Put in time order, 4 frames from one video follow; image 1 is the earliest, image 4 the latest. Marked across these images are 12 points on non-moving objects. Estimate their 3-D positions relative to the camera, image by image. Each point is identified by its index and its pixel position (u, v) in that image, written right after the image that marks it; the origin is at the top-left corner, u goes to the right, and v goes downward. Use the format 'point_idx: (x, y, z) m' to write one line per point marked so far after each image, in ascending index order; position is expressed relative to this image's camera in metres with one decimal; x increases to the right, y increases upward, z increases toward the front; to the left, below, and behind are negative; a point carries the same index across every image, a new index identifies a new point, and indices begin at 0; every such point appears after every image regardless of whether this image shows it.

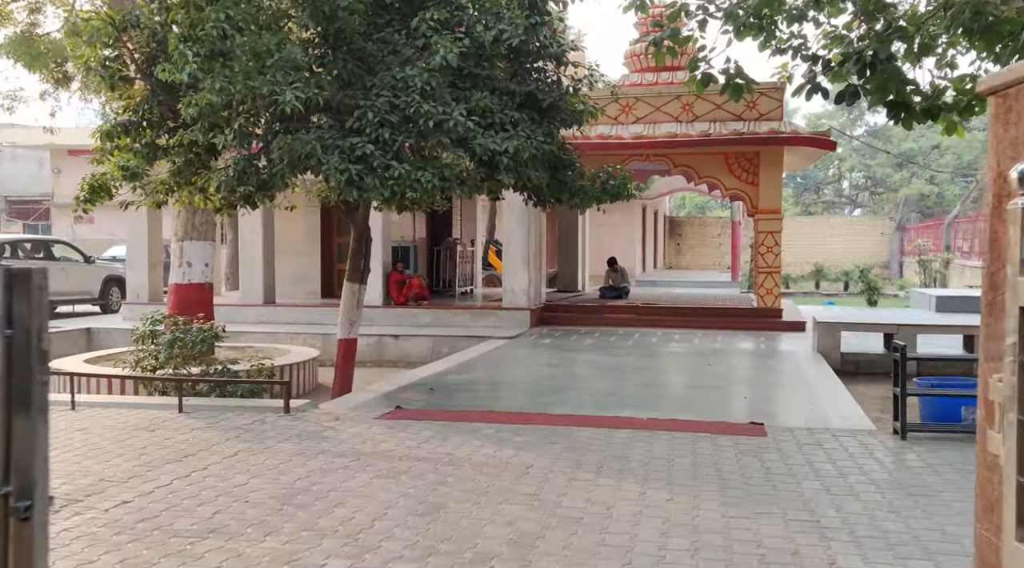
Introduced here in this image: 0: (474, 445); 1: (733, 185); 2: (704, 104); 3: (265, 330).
0: (-0.2, -0.9, +5.6) m
1: (+3.2, +1.4, +14.0) m
2: (+2.8, +2.6, +14.0) m
3: (-3.3, -0.6, +13.1) m
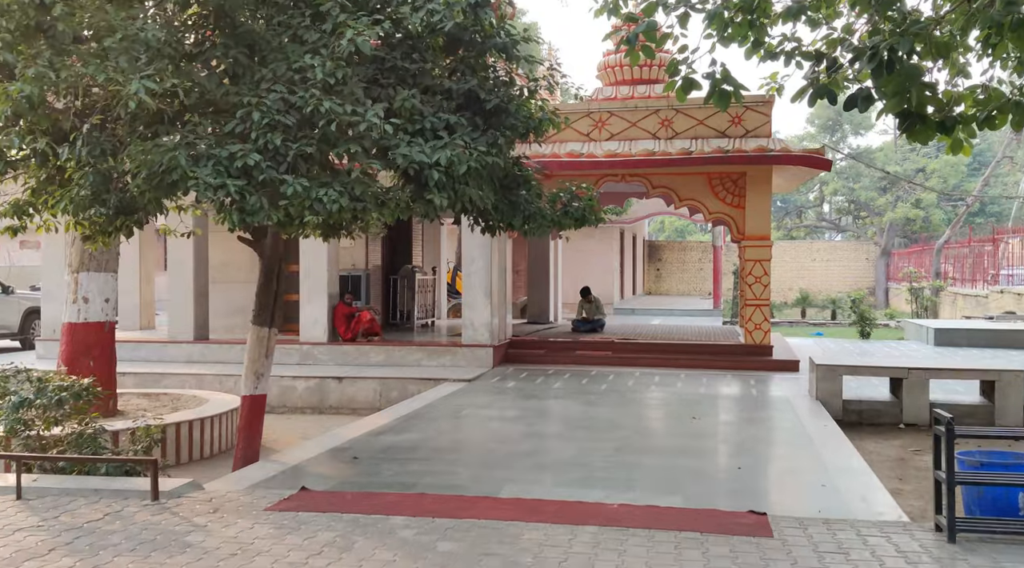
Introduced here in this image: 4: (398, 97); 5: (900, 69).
0: (-0.6, -1.2, +4.1) m
1: (+2.7, +1.0, +12.7) m
2: (+2.2, +2.2, +12.6) m
3: (-3.8, -1.1, +11.6) m
4: (-0.6, +1.0, +5.3) m
5: (+2.4, +1.3, +5.9) m
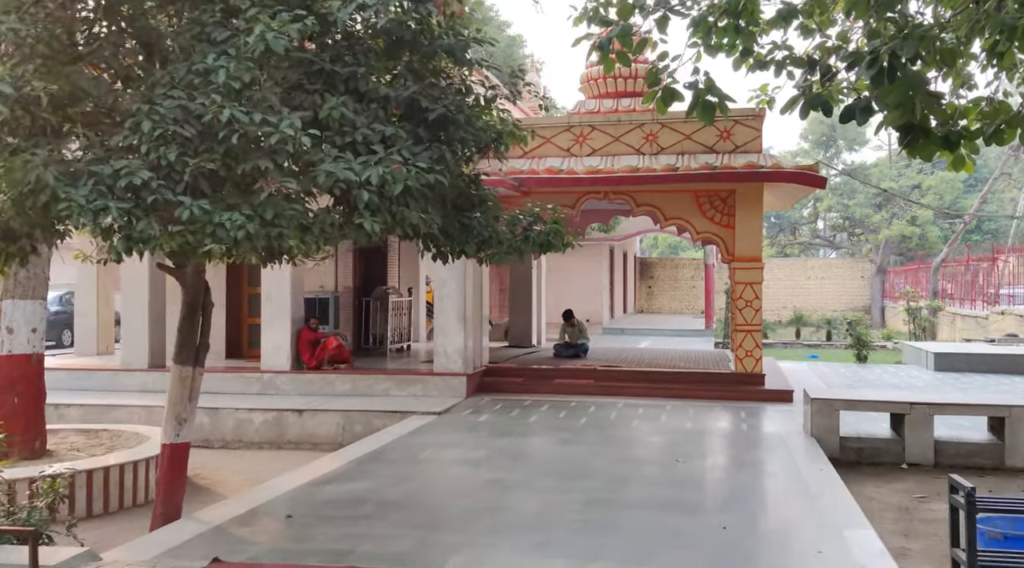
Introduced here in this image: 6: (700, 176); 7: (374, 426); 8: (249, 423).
0: (-0.8, -1.3, +3.4) m
1: (+2.4, +0.7, +11.9) m
2: (+1.9, +1.9, +11.9) m
3: (-4.1, -1.4, +10.8) m
4: (-0.9, +0.8, +4.6) m
5: (+2.1, +1.1, +5.2) m
6: (+2.2, +1.3, +11.2) m
7: (-1.5, -1.5, +10.4) m
8: (-2.9, -1.5, +10.7) m
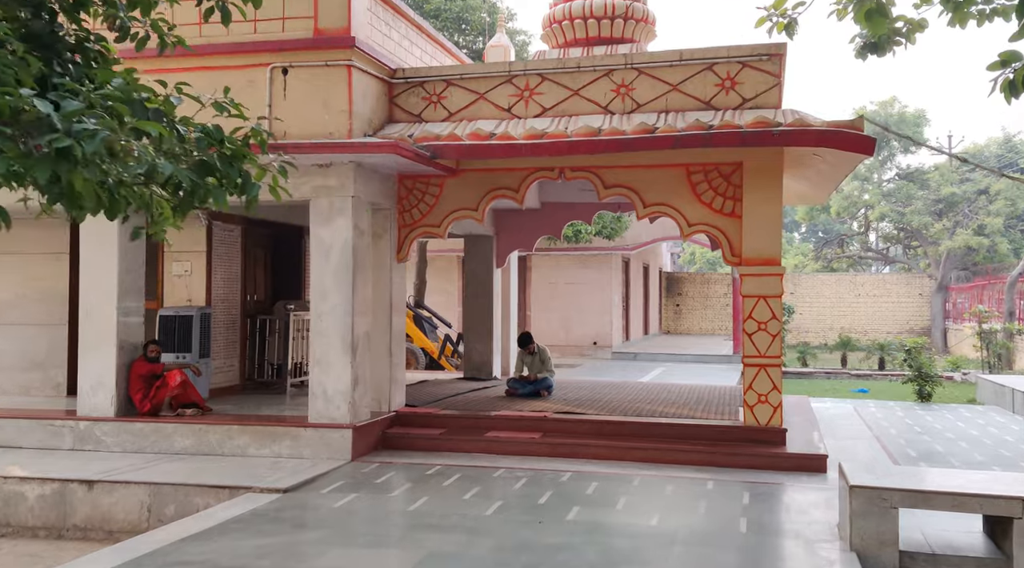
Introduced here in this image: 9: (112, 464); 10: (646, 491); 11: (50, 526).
0: (-2.0, -1.3, -0.1) m
1: (+1.6, +0.6, +8.4) m
2: (+1.2, +1.7, +8.4) m
3: (-4.9, -1.4, +7.5) m
4: (-2.0, +0.9, +1.2) m
5: (+1.0, +1.1, +1.7) m
6: (+1.4, +1.2, +7.7) m
7: (-2.3, -1.6, +7.0) m
8: (-3.7, -1.6, +7.3) m
9: (-3.2, -1.4, +7.8) m
10: (+1.0, -1.5, +6.9) m
11: (-3.4, -1.8, +7.3) m
